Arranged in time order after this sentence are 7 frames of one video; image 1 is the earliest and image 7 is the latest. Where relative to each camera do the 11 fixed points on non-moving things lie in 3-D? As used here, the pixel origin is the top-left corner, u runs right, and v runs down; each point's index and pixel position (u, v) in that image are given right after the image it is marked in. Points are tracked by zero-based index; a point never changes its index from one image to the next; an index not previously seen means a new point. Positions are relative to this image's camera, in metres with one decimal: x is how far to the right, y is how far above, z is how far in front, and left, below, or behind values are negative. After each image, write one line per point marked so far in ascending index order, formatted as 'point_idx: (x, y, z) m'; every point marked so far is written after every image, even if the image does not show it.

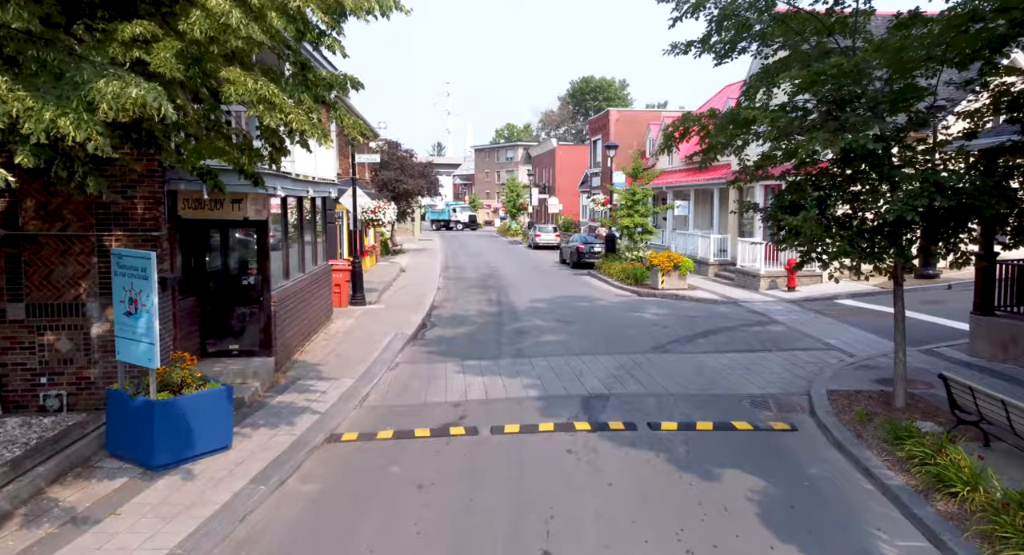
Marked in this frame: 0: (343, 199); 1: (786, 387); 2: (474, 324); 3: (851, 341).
0: (-4.1, +1.9, +17.2) m
1: (+3.7, -1.5, +9.6) m
2: (-0.8, -1.0, +15.2) m
3: (+5.8, -1.1, +12.2) m
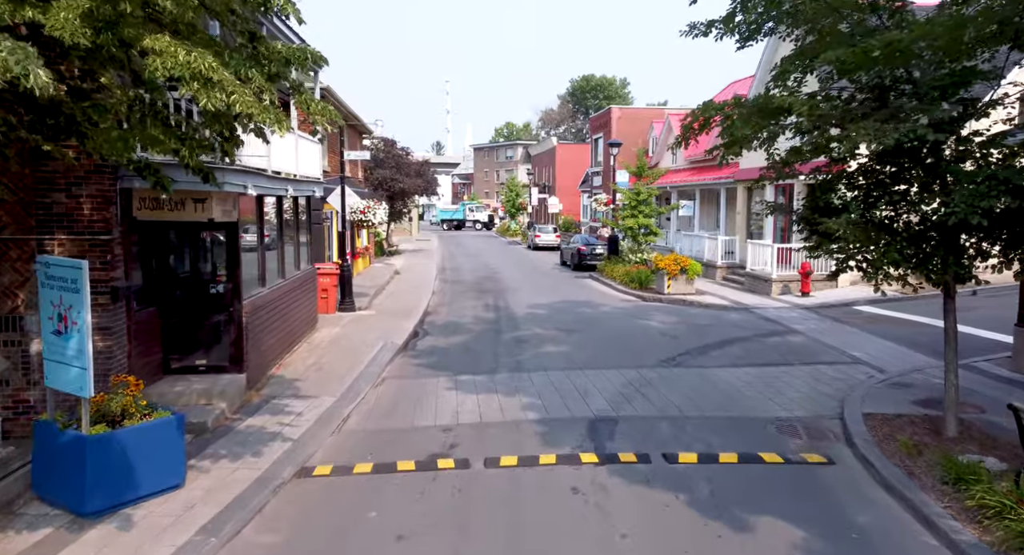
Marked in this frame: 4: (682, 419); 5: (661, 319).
0: (-4.2, +1.8, +16.2) m
1: (+3.7, -1.6, +8.7) m
2: (-0.9, -1.2, +14.2) m
3: (+5.8, -1.2, +11.2) m
4: (+2.0, -1.7, +8.4) m
5: (+3.2, -0.9, +15.2) m
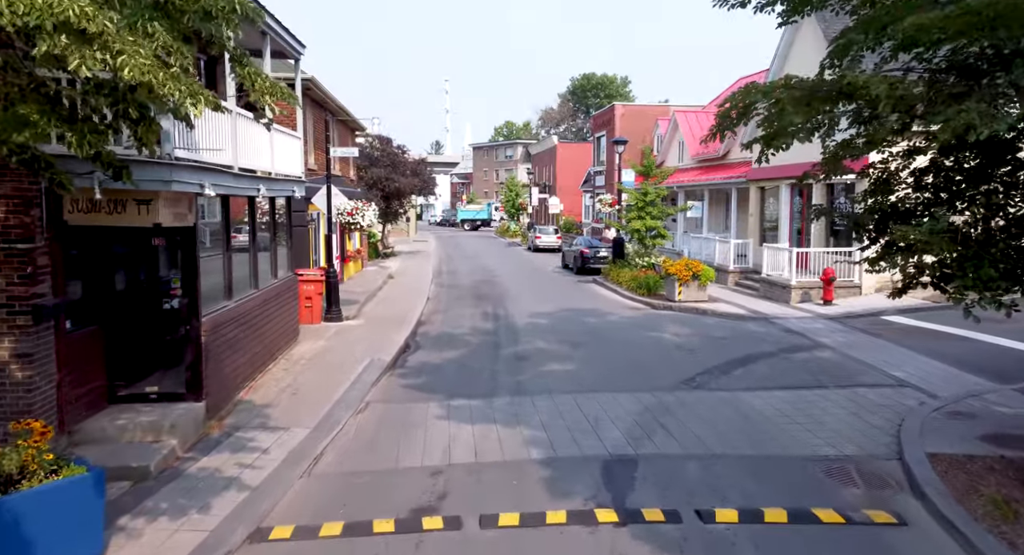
0: (-4.2, +1.6, +15.0) m
1: (+3.7, -1.8, +7.4) m
2: (-0.9, -1.3, +13.0) m
3: (+5.8, -1.4, +10.0) m
4: (+2.0, -1.8, +7.2) m
5: (+3.2, -1.1, +14.0) m
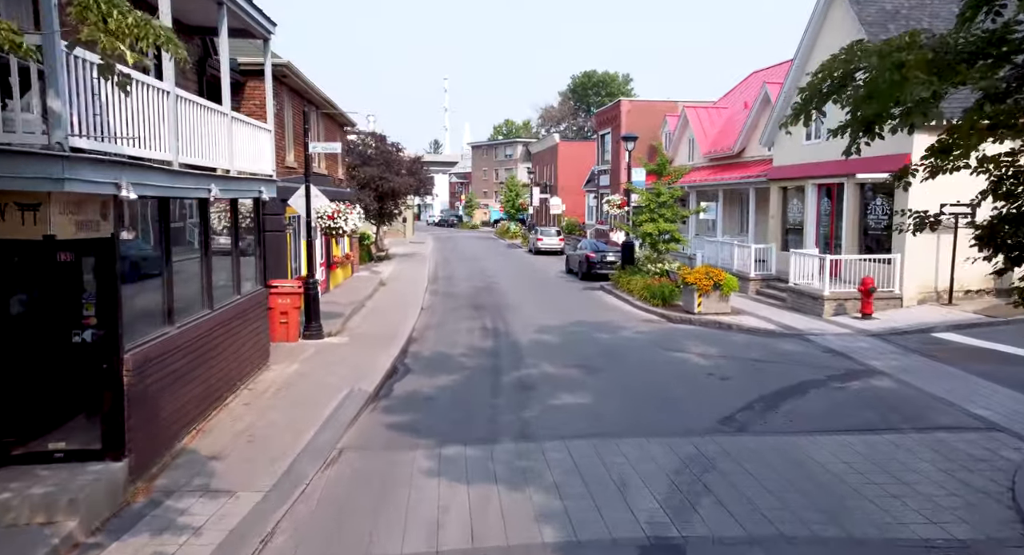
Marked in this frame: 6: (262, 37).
0: (-4.1, +1.4, +13.3) m
1: (+3.8, -2.0, +5.7) m
2: (-0.8, -1.5, +11.3) m
3: (+5.9, -1.6, +8.3) m
4: (+2.1, -2.0, +5.5) m
5: (+3.2, -1.3, +12.3) m
6: (-3.9, +3.8, +11.1) m
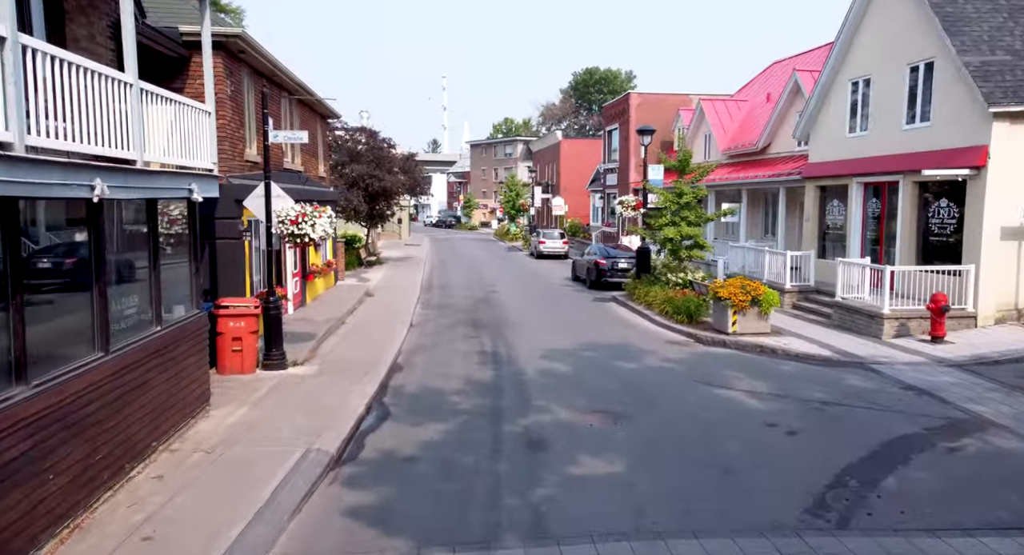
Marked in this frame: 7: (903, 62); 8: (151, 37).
0: (-4.1, +1.2, +10.9) m
1: (+3.8, -2.2, +3.4) m
2: (-0.8, -1.8, +8.9) m
3: (+5.9, -1.9, +5.9) m
4: (+2.1, -2.3, +3.1) m
5: (+3.3, -1.6, +9.9) m
6: (-3.8, +3.5, +8.7) m
7: (+8.3, +4.6, +15.0) m
8: (-4.9, +3.2, +9.7) m
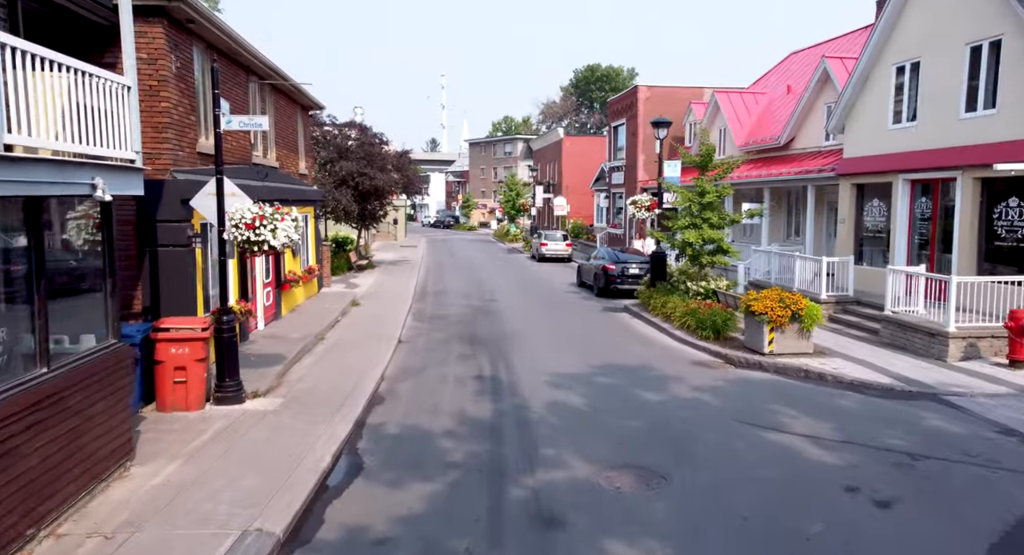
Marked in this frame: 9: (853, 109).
0: (-4.0, +1.0, +9.0) m
1: (+3.9, -2.4, +1.5) m
2: (-0.7, -2.0, +7.0) m
3: (+6.0, -2.1, +4.0) m
4: (+2.2, -2.5, +1.2) m
5: (+3.3, -1.8, +8.1) m
6: (-3.8, +3.3, +6.8) m
7: (+8.3, +4.4, +13.1) m
8: (-4.8, +3.0, +7.8) m
9: (+7.9, +3.9, +16.5) m
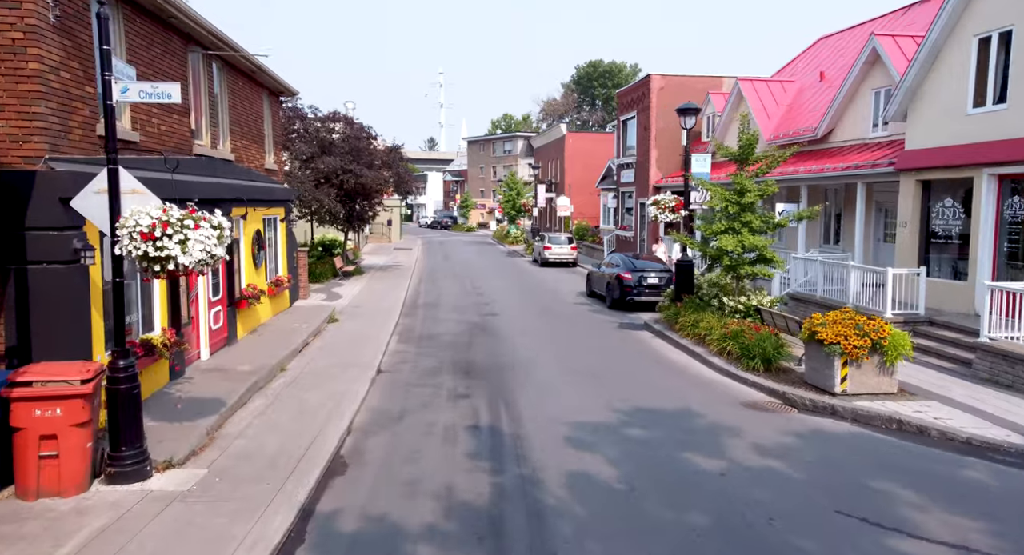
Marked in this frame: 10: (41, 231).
0: (-4.0, +0.7, +6.4) m
1: (+3.9, -2.7, -1.1) m
2: (-0.6, -2.3, +4.4) m
3: (+6.0, -2.3, +1.5) m
4: (+2.3, -2.8, -1.3) m
5: (+3.4, -2.0, +5.5) m
6: (-3.7, +3.0, +4.3) m
7: (+8.4, +4.1, +10.6) m
8: (-4.8, +2.8, +5.3) m
9: (+8.0, +3.7, +14.0) m
10: (-4.4, +0.4, +6.6) m
